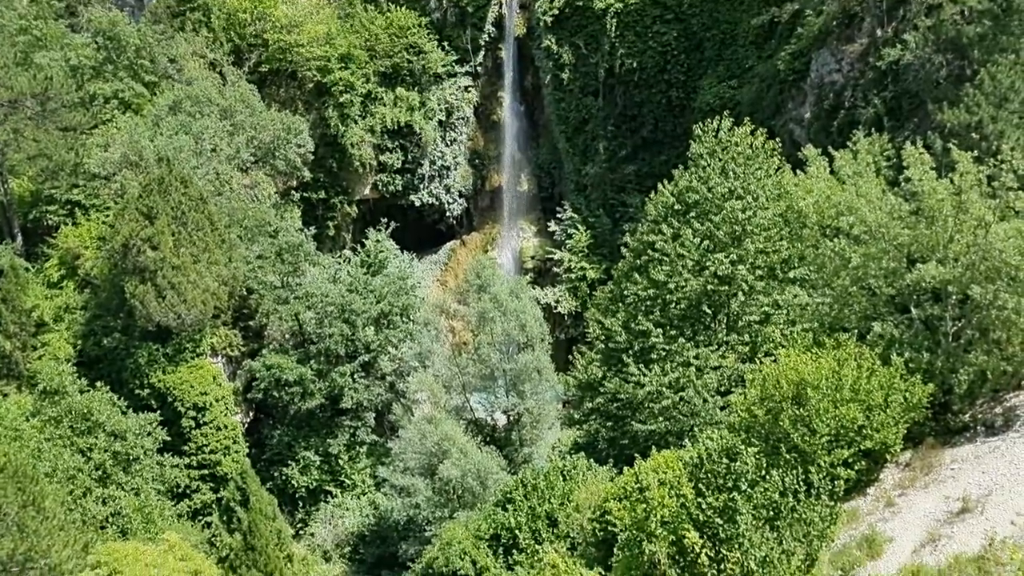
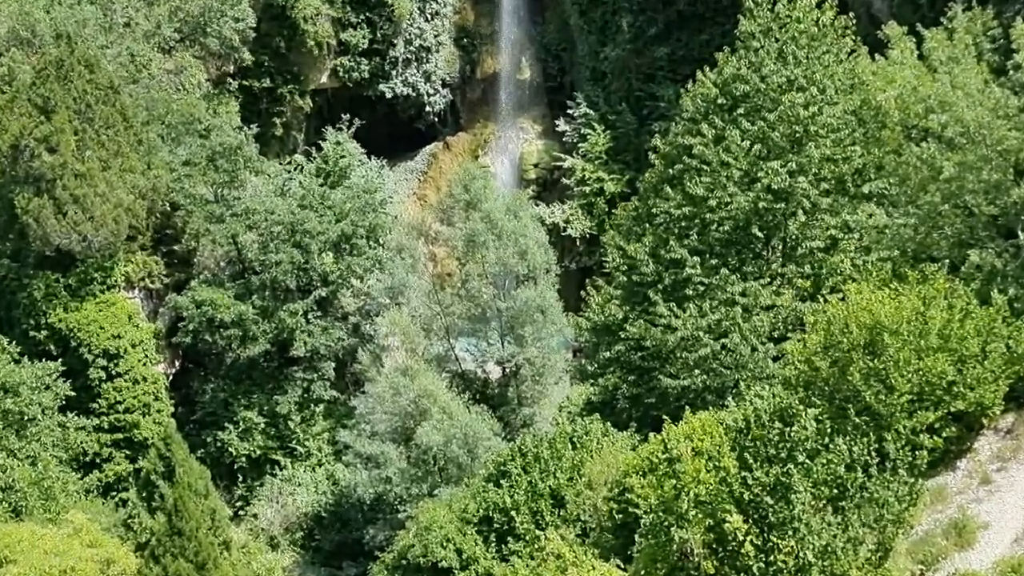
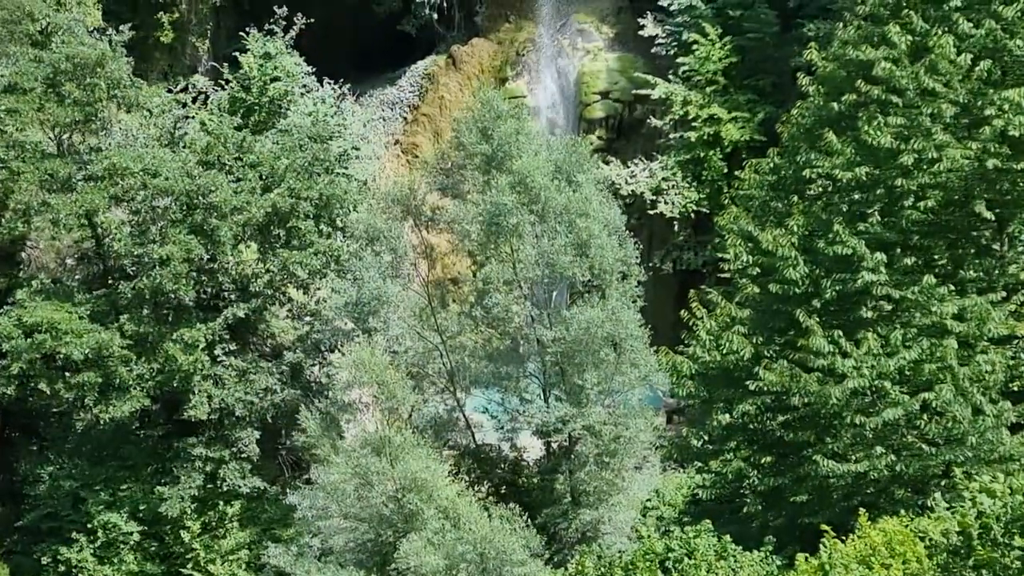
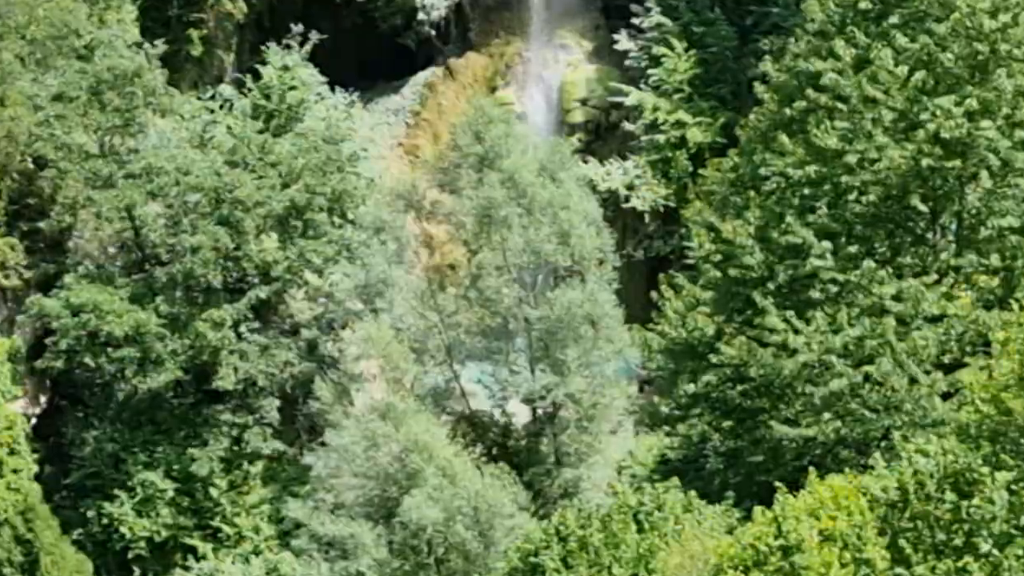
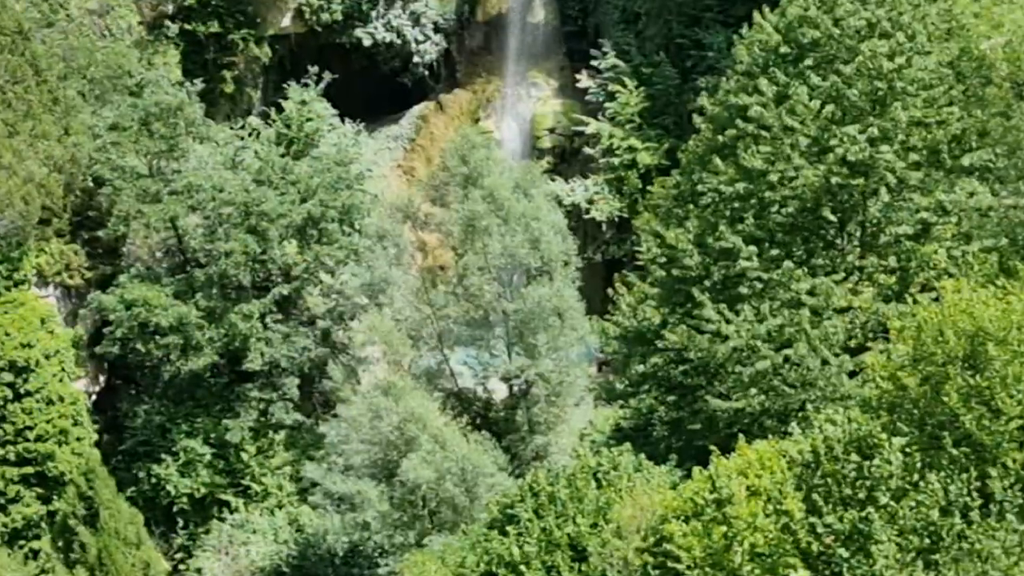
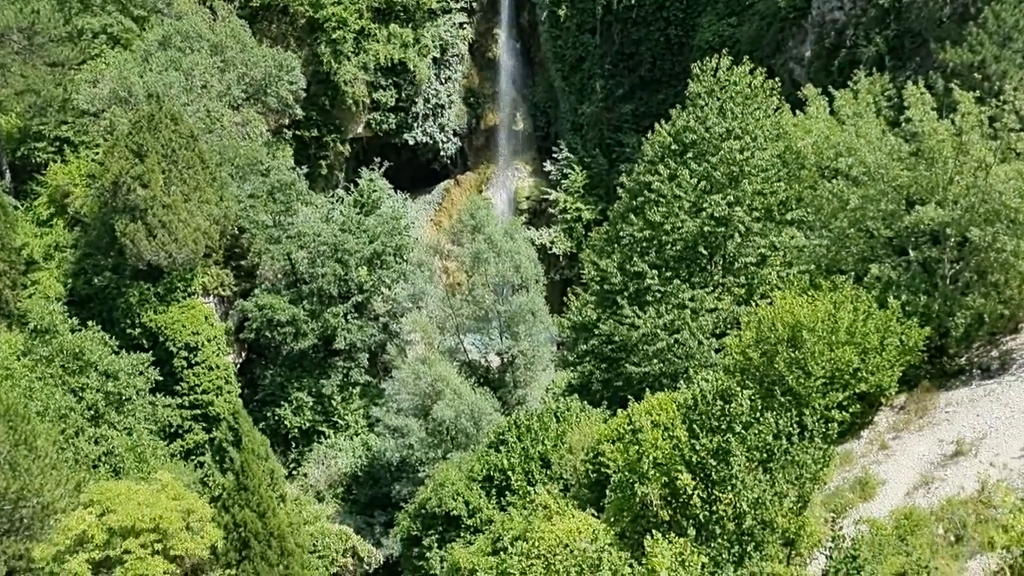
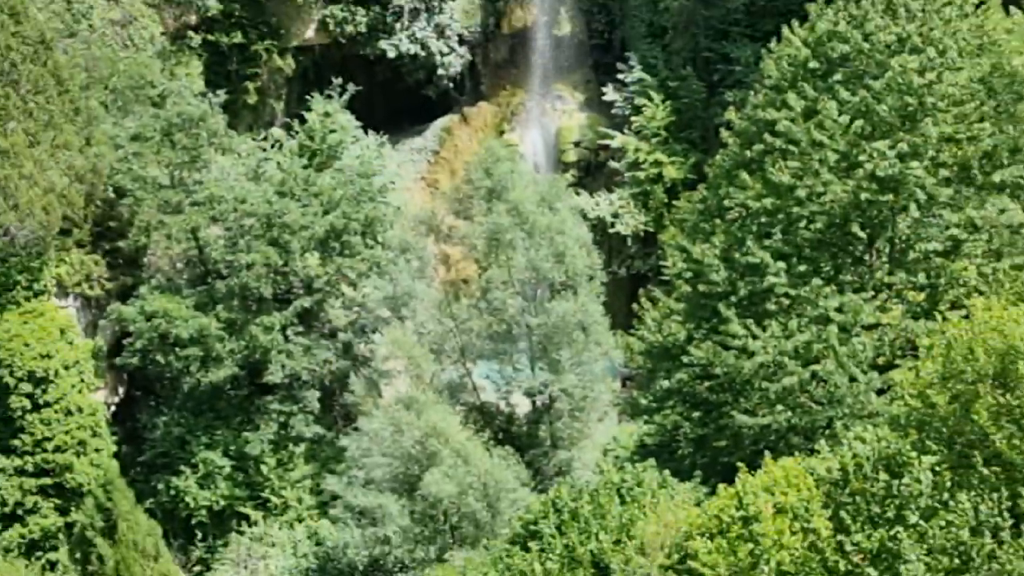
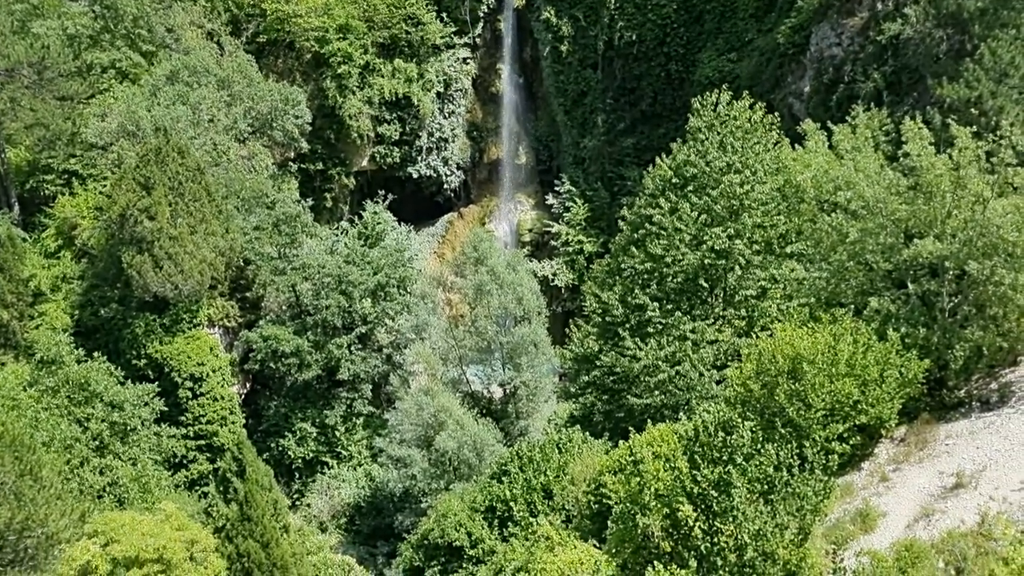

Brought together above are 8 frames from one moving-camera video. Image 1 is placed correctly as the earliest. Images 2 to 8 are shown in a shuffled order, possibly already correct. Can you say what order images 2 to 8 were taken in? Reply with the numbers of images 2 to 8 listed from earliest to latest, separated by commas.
8, 6, 2, 5, 4, 3, 7
